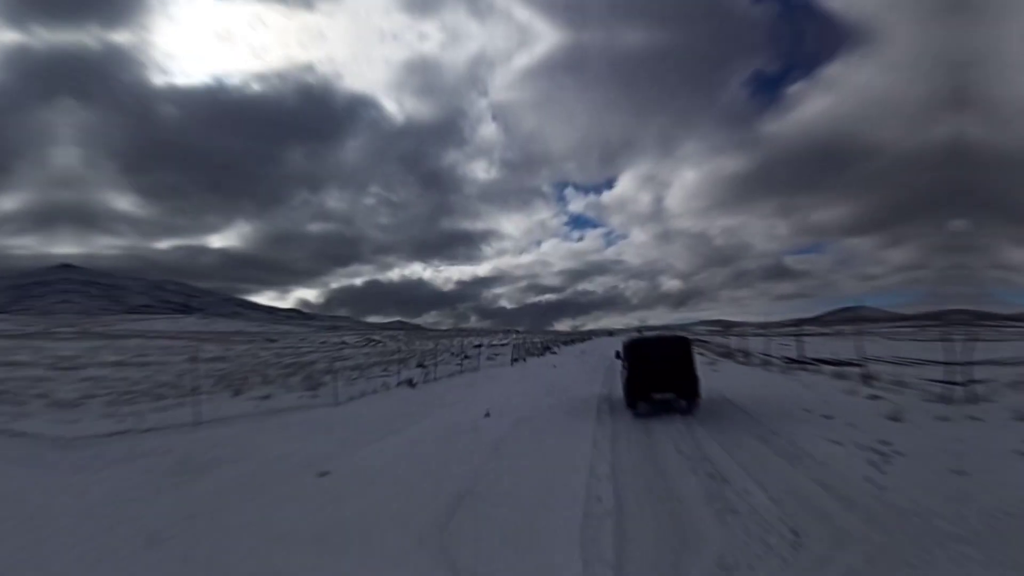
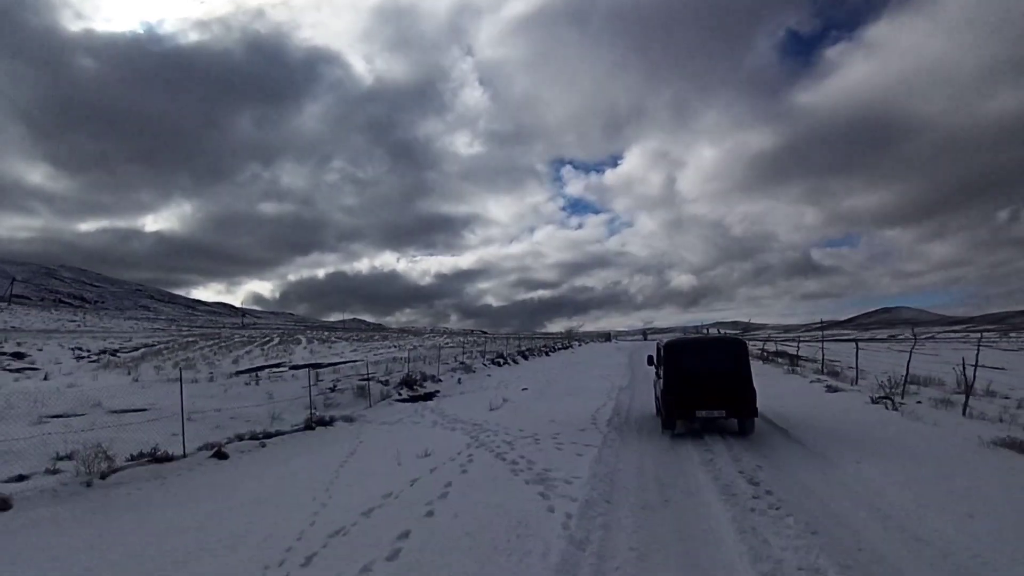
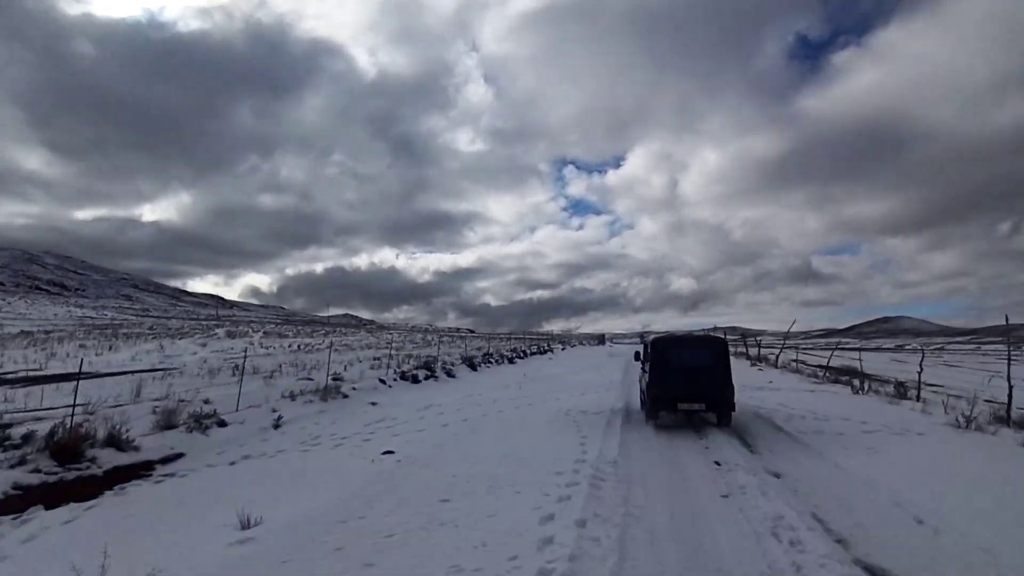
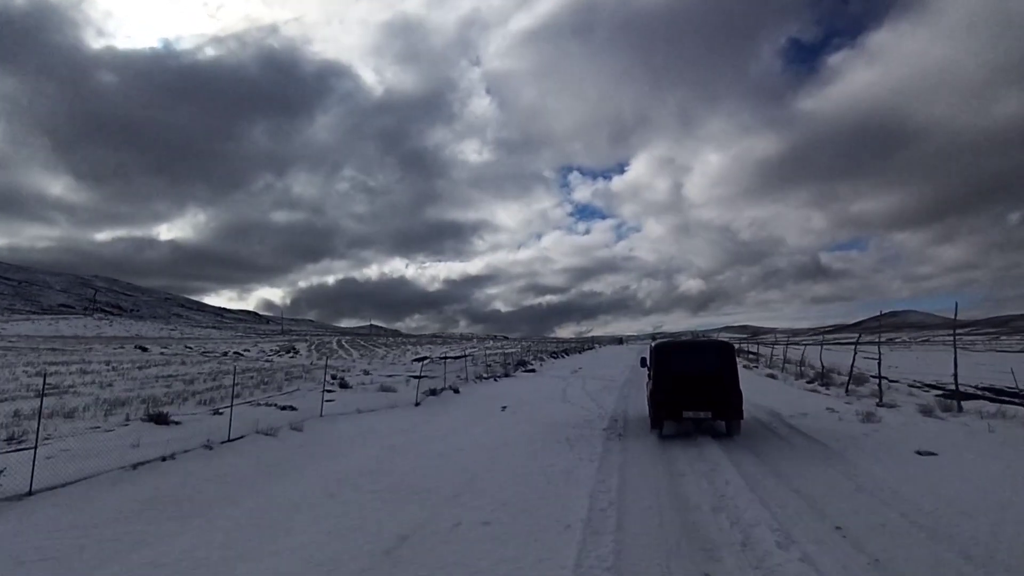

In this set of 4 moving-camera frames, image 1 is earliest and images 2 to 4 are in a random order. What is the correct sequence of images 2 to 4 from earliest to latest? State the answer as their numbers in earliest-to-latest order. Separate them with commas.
4, 2, 3
